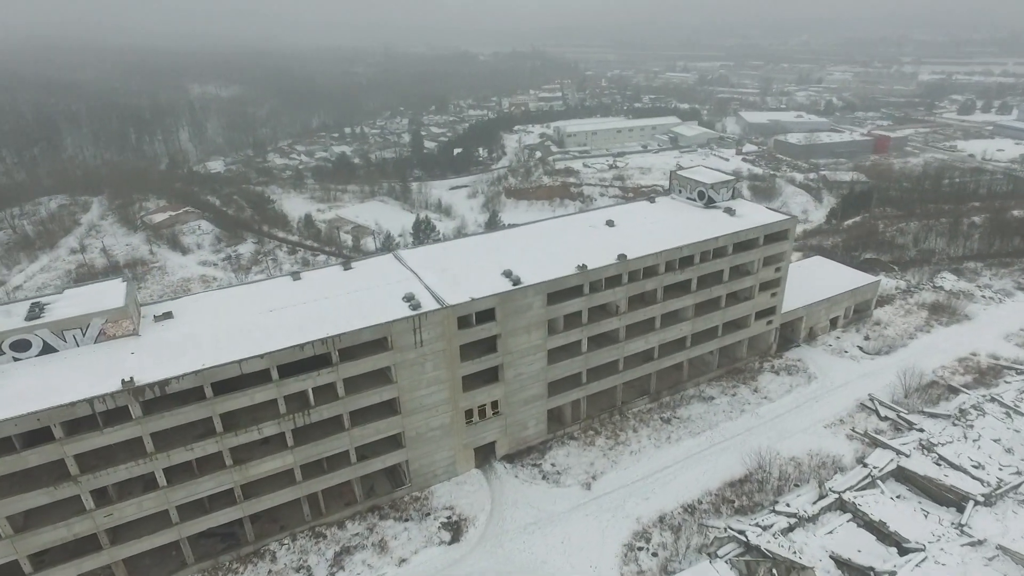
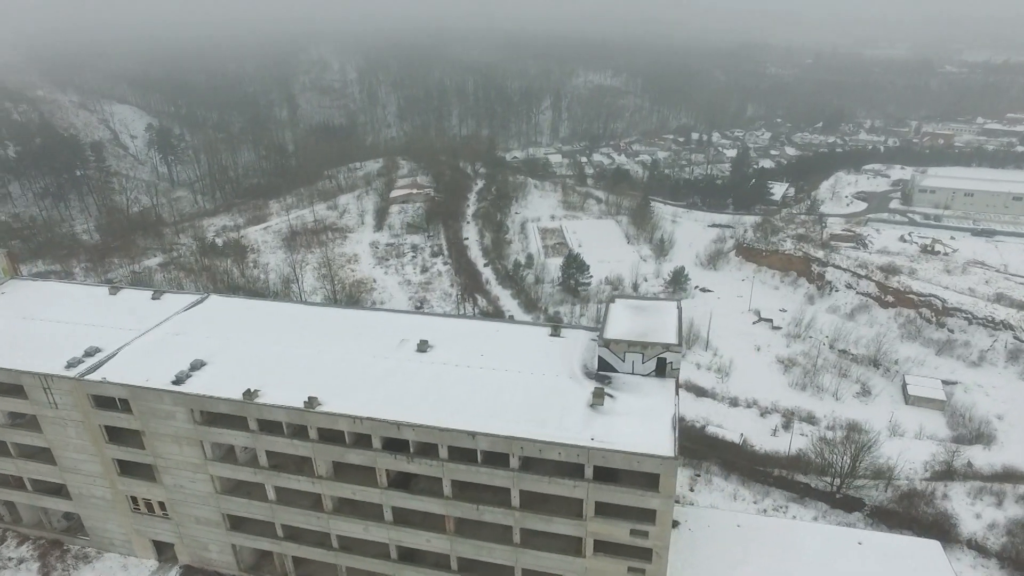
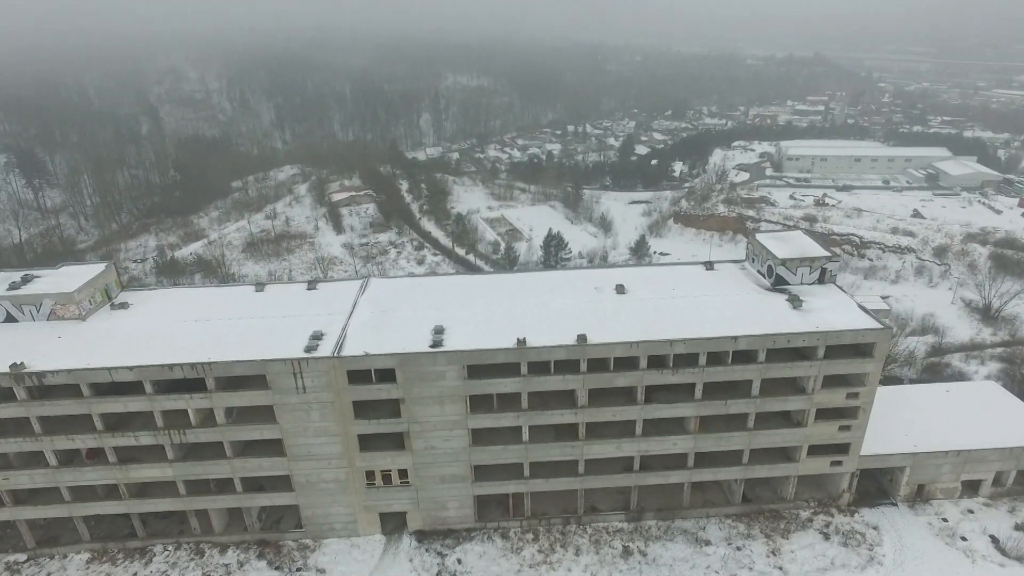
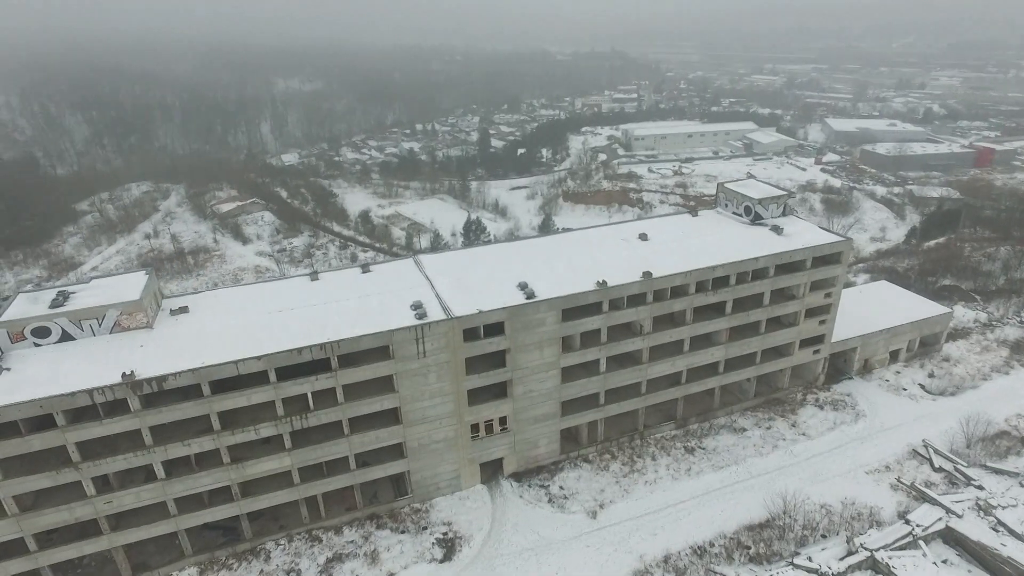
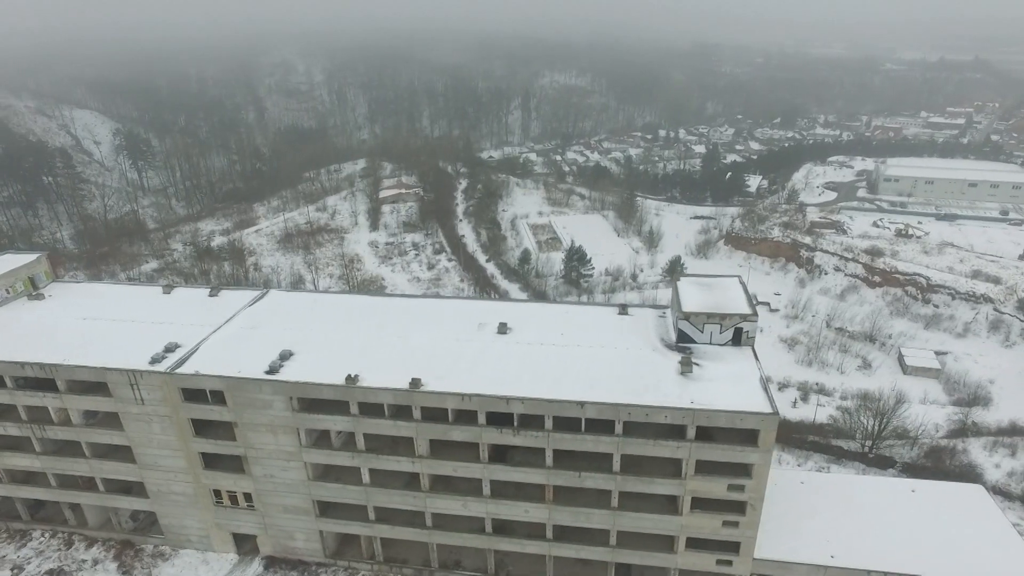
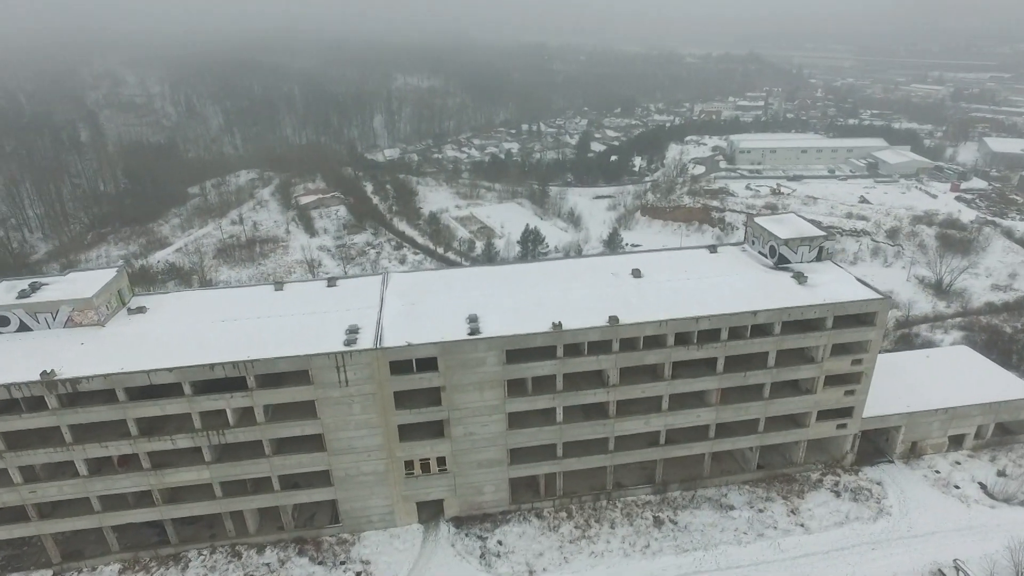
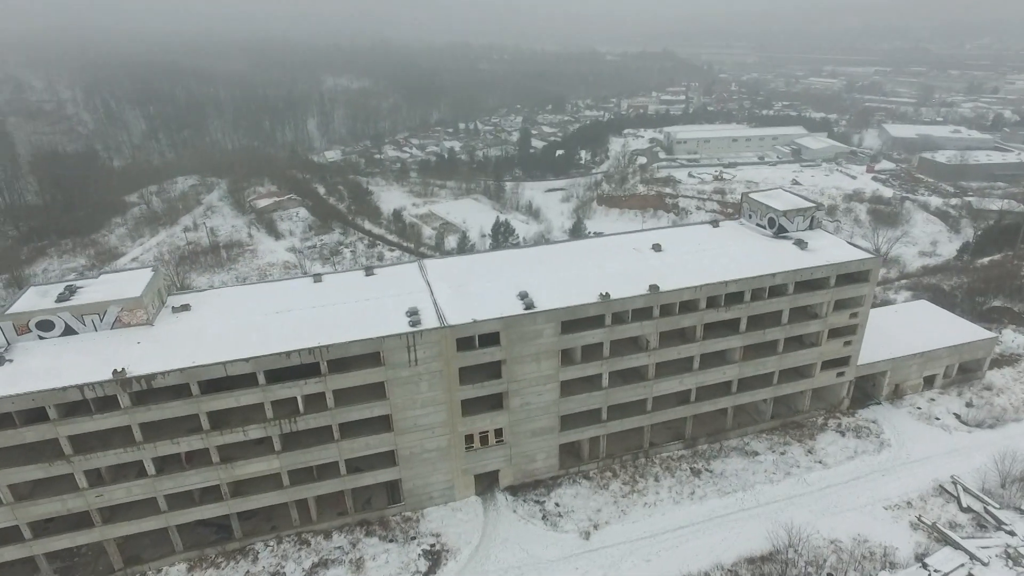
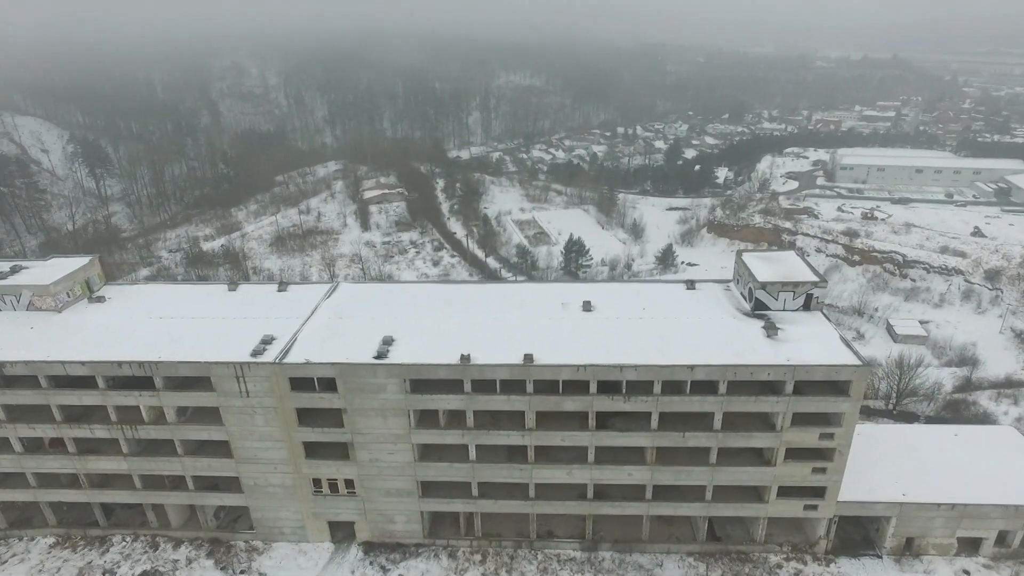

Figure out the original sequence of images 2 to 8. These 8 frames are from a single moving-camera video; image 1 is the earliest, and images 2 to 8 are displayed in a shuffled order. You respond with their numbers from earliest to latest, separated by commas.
4, 7, 6, 3, 8, 5, 2
